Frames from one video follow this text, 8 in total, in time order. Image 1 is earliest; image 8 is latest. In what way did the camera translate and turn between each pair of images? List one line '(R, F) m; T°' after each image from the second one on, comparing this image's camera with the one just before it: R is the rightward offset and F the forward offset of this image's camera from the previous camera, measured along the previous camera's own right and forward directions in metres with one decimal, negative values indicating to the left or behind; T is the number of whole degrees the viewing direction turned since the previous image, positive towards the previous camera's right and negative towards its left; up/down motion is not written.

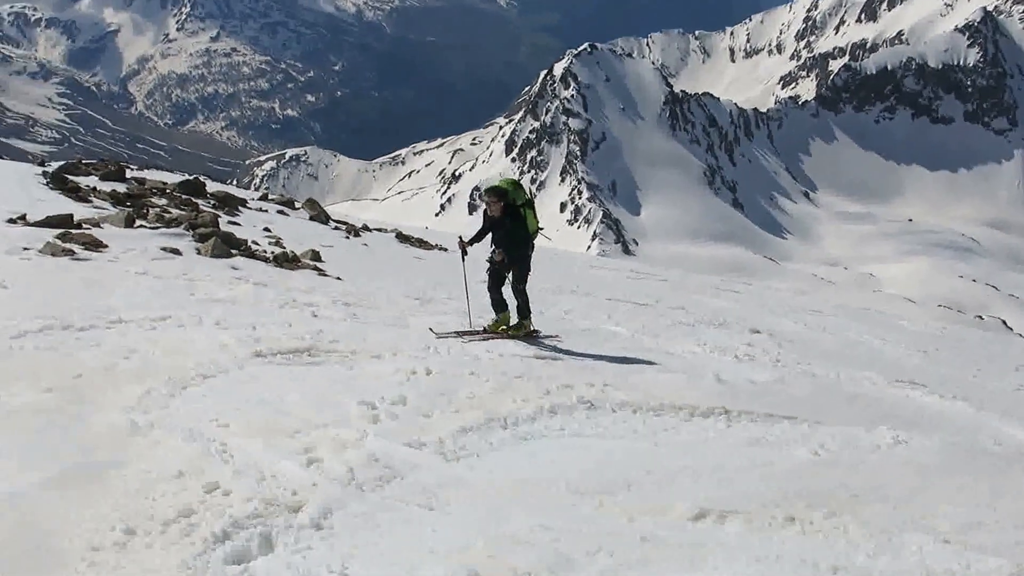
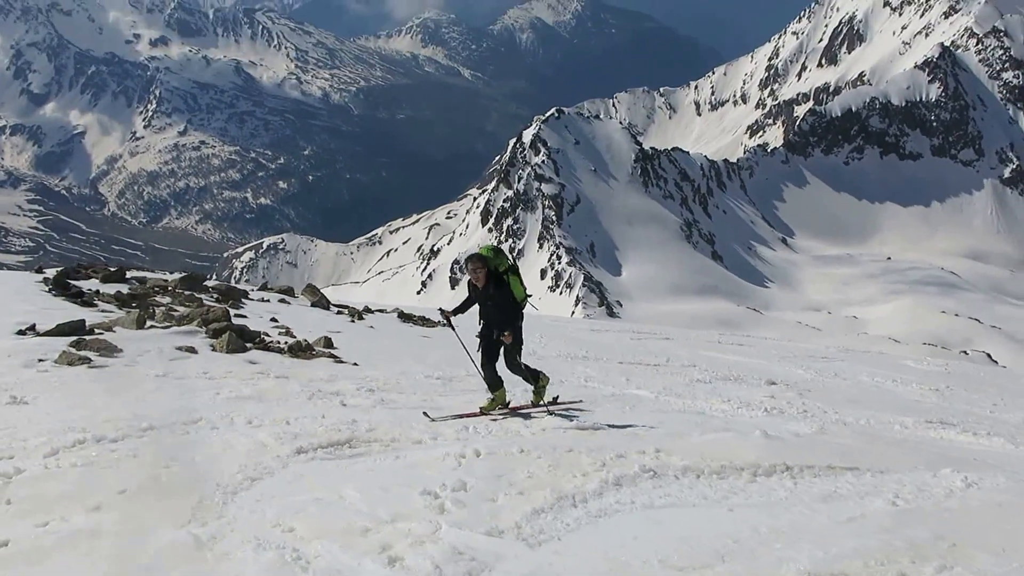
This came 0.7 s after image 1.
(-1.0, +0.1) m; +1°
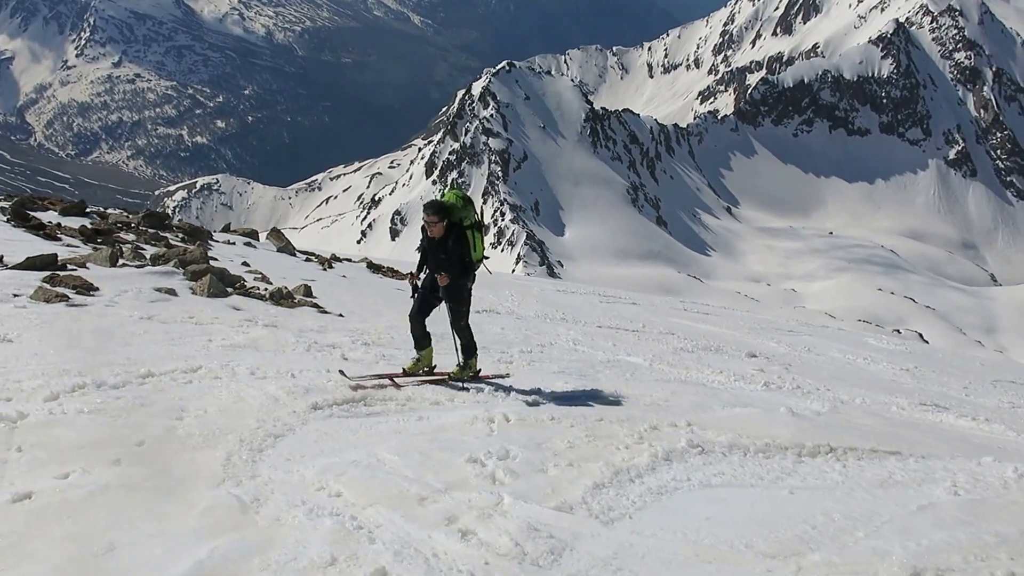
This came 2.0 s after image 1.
(-1.7, +0.7) m; +4°
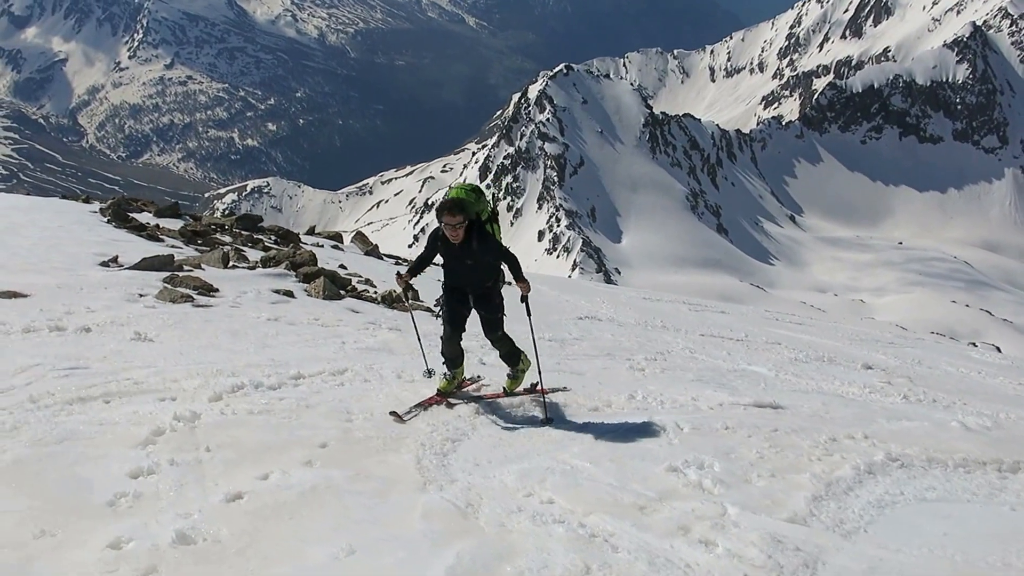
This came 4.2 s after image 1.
(-2.1, +0.2) m; -2°
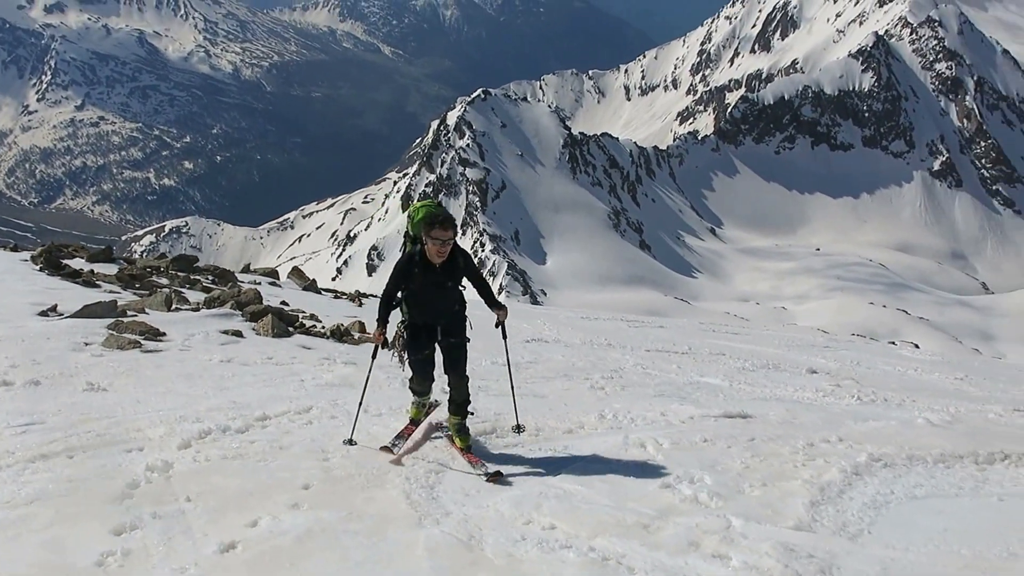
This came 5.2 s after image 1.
(-0.7, +0.2) m; +5°
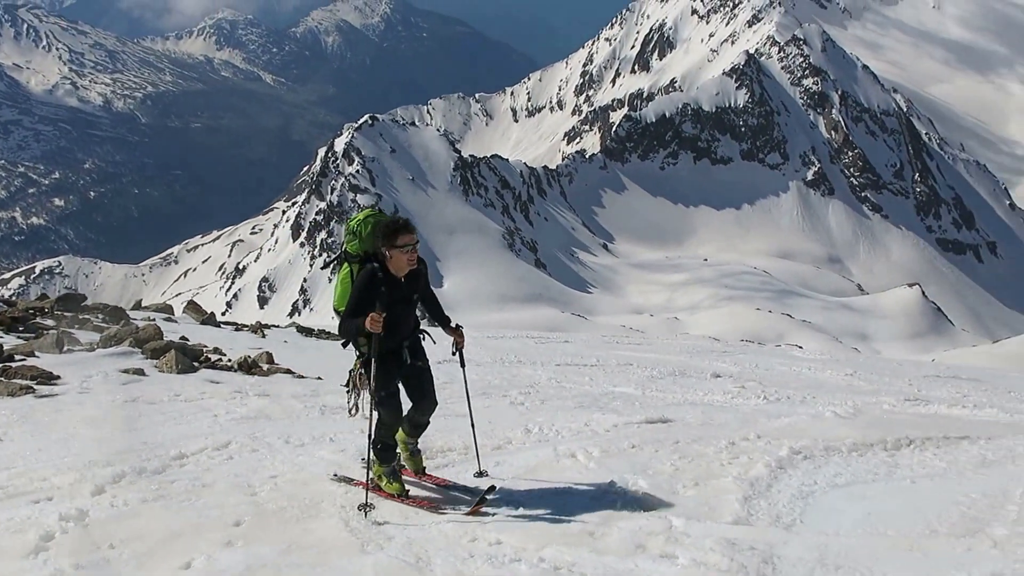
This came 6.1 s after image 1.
(-0.5, -0.1) m; +6°
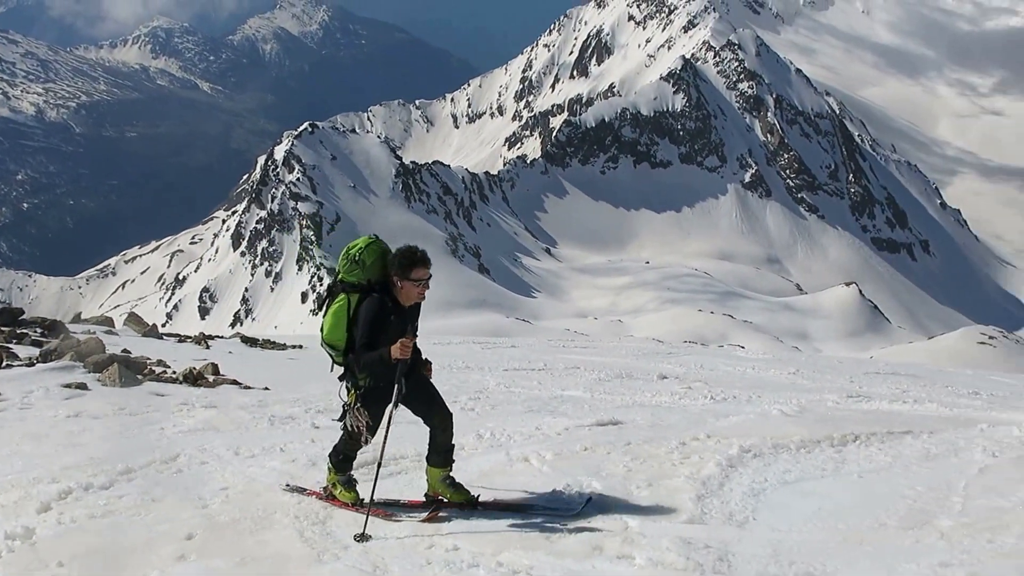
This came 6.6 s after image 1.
(-0.1, 0.0) m; +3°
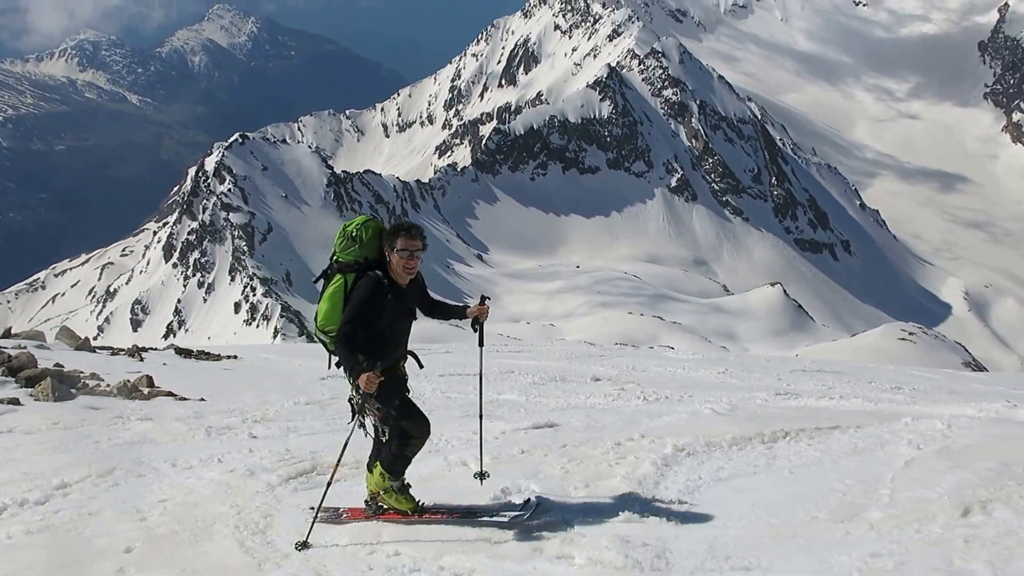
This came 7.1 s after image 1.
(0.0, -0.2) m; +4°
